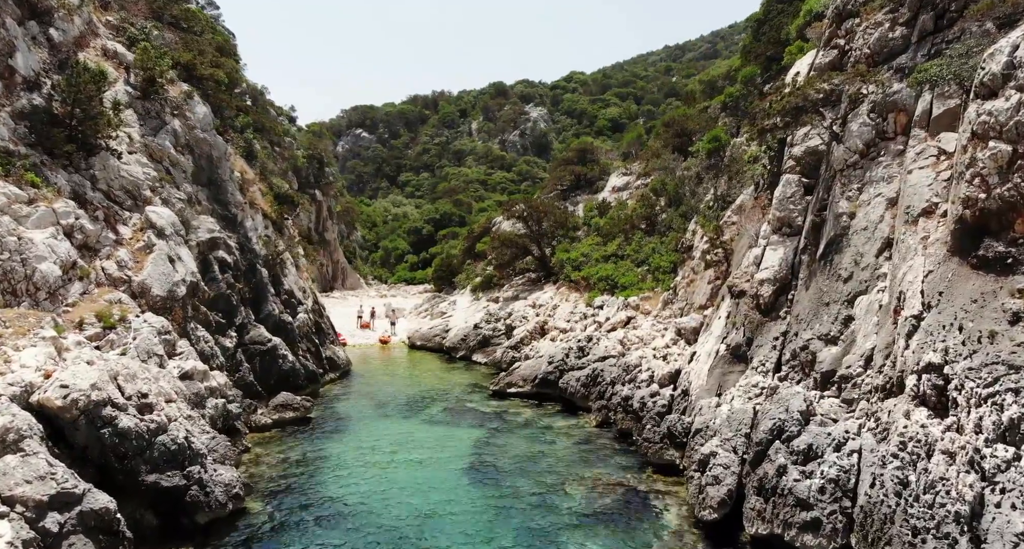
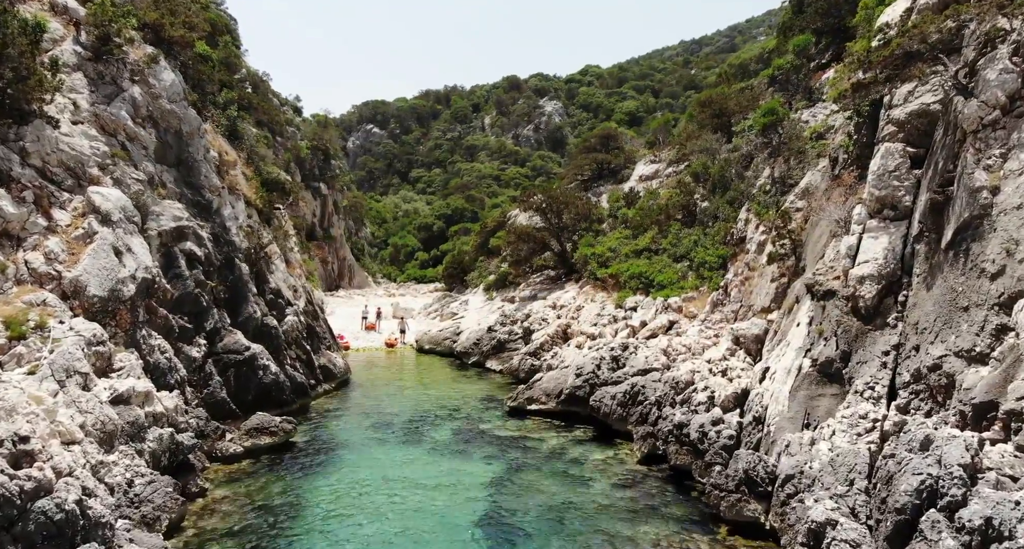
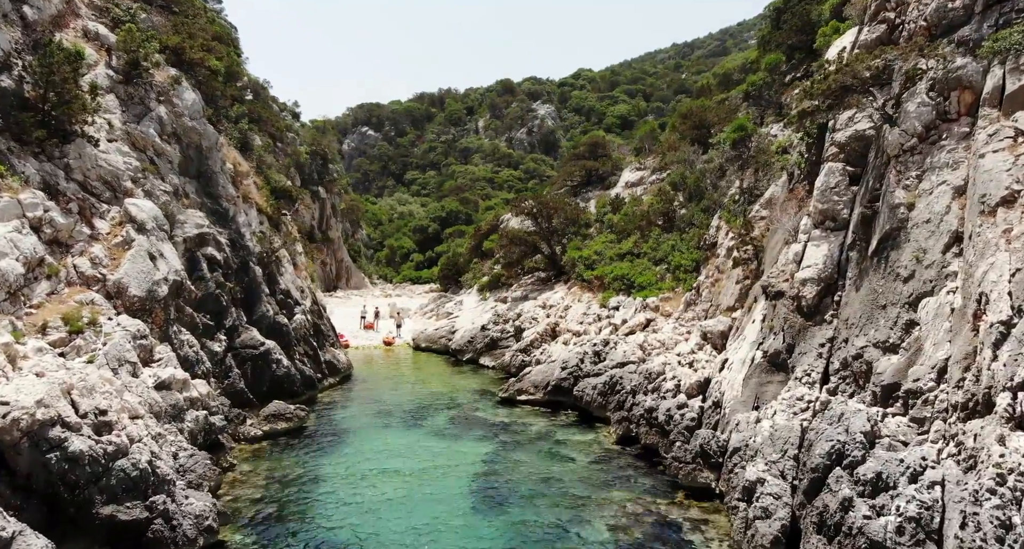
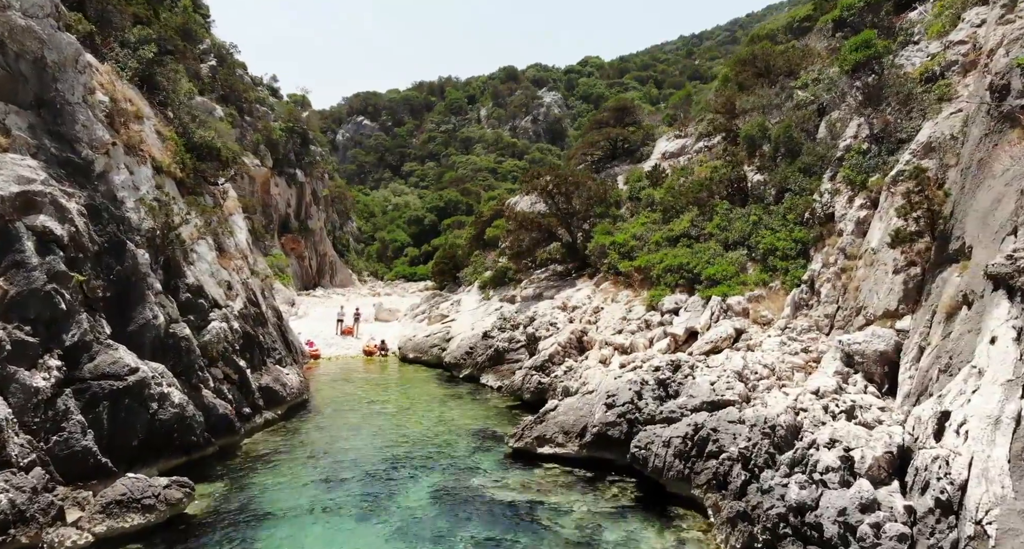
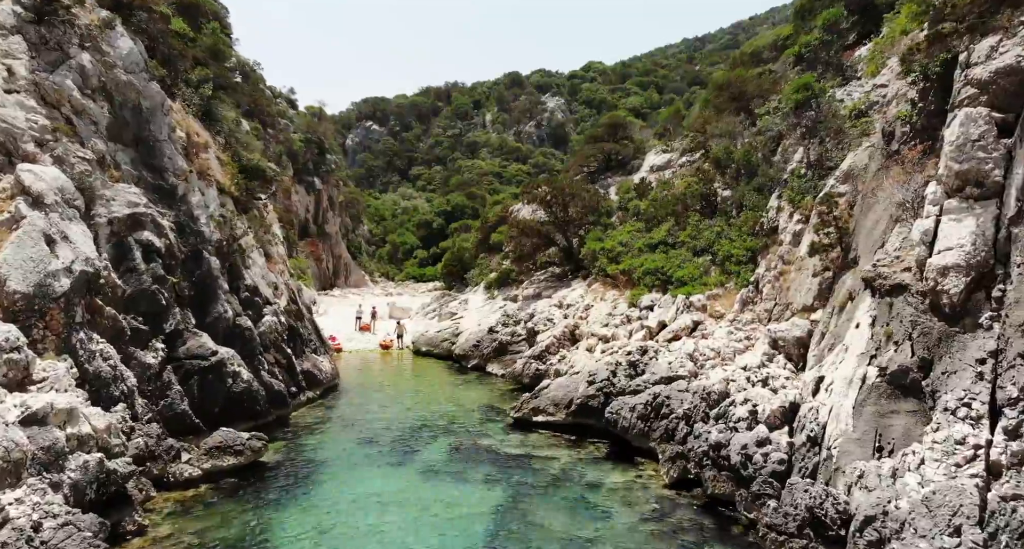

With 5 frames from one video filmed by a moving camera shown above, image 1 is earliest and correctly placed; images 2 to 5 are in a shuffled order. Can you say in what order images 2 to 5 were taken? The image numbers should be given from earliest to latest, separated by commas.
3, 2, 5, 4
